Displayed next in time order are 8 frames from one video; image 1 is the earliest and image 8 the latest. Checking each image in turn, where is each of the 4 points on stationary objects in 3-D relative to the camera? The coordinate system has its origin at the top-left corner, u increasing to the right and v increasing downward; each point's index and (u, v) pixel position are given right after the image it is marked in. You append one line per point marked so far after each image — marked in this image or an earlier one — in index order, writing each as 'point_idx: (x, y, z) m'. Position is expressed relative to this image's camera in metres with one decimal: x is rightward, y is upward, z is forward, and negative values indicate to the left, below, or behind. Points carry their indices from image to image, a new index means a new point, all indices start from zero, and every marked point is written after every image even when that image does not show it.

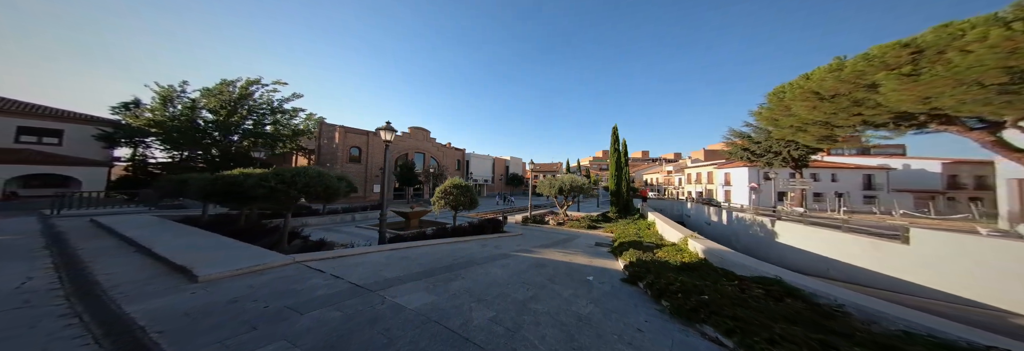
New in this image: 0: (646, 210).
0: (+7.4, -1.9, +13.1) m
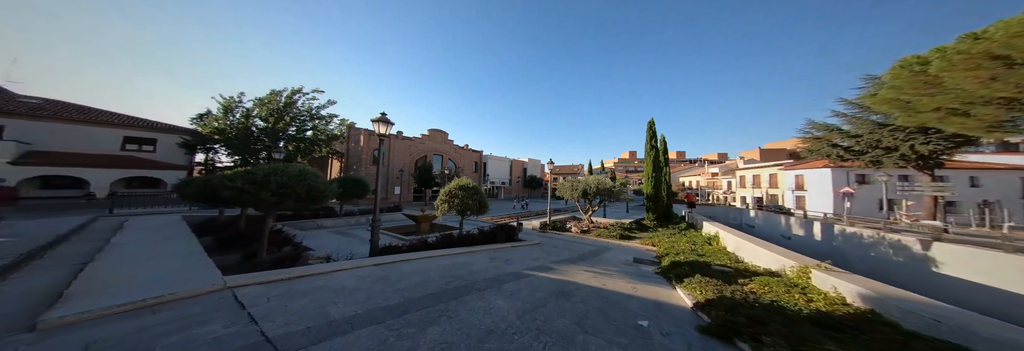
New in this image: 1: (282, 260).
0: (+8.2, -1.9, +10.6) m
1: (-7.4, -2.6, +8.0) m
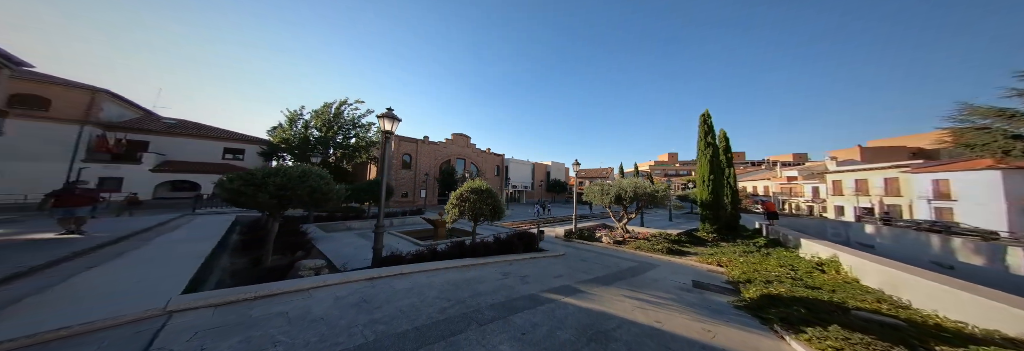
0: (+8.9, -1.9, +8.2) m
1: (-6.8, -2.5, +7.2) m
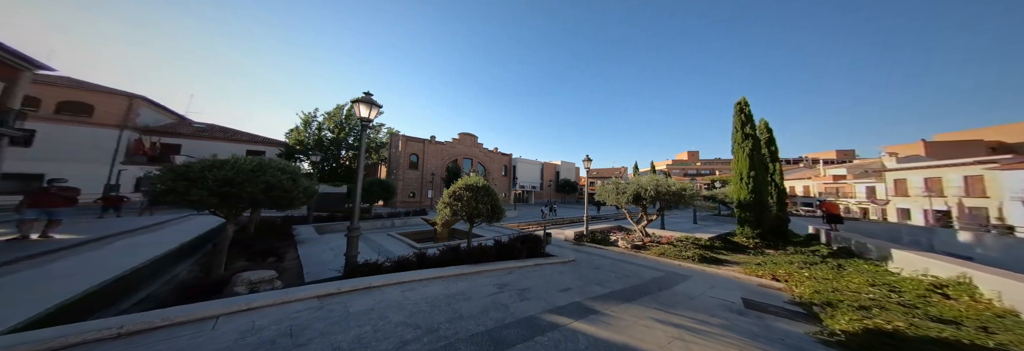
0: (+9.0, -1.7, +6.6) m
1: (-6.9, -2.3, +6.3) m
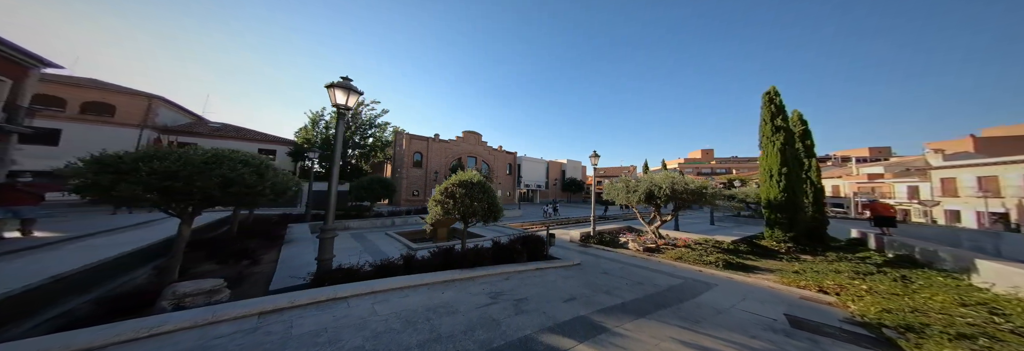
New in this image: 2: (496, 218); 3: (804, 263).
0: (+8.9, -1.6, +5.6) m
1: (-6.9, -2.1, +5.7) m
2: (-0.5, -1.2, +7.1) m
3: (+7.5, -2.2, +6.2) m
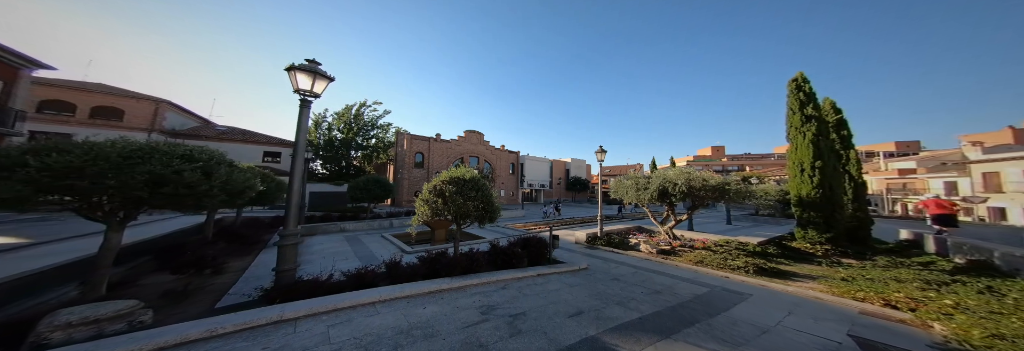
0: (+8.8, -1.3, +4.7) m
1: (-7.0, -2.1, +5.0) m
2: (-0.5, -1.1, +6.3) m
3: (+7.4, -2.0, +5.3) m
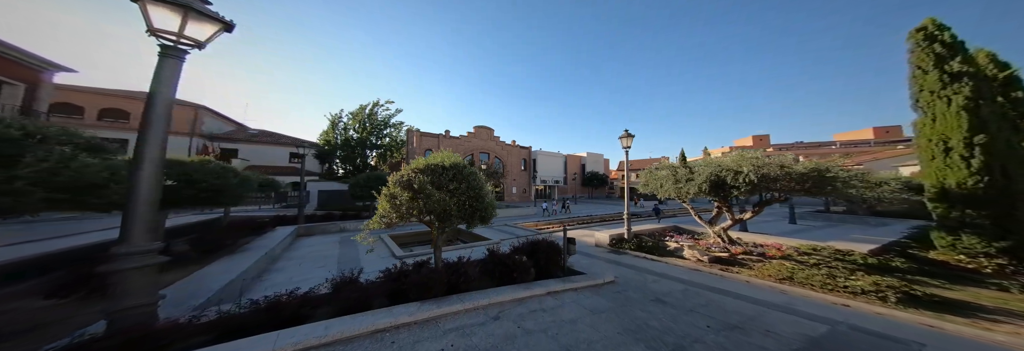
0: (+8.7, -0.9, +2.4) m
1: (-7.0, -1.8, +3.7) m
2: (-0.5, -0.8, +4.6) m
3: (+7.4, -1.6, +3.1) m
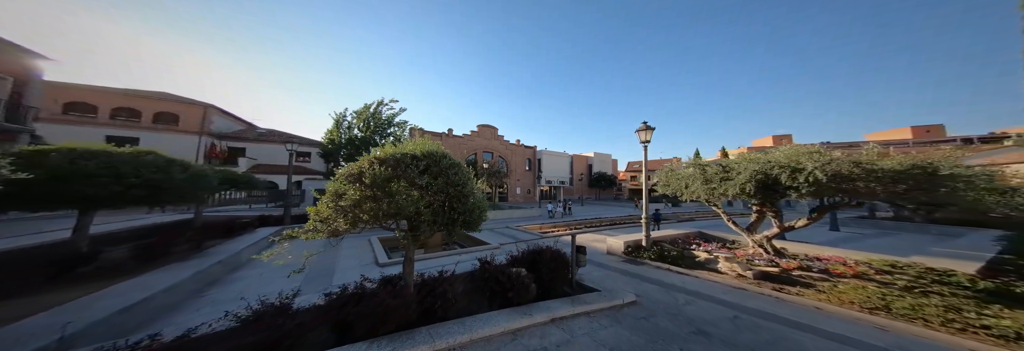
0: (+8.6, -0.8, +1.1) m
1: (-7.1, -1.6, +2.7) m
2: (-0.6, -0.6, +3.5) m
3: (+7.3, -1.5, +1.8) m
